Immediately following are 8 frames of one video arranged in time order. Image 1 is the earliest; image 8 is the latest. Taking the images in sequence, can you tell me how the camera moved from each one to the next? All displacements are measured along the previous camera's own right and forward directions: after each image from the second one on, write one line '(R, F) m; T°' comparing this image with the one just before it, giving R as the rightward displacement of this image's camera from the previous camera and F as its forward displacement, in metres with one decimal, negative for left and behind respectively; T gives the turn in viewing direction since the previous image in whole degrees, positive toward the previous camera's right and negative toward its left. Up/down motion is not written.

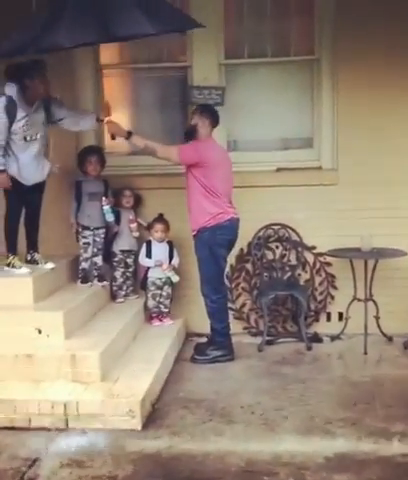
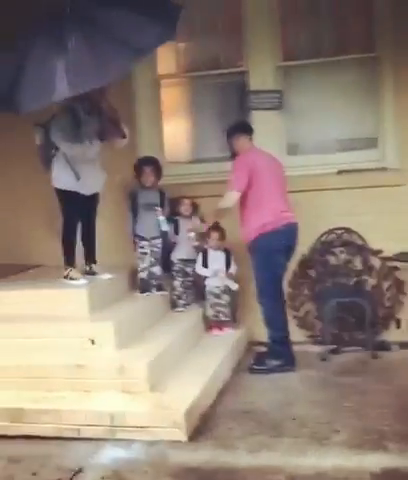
(-0.4, +0.2) m; -2°
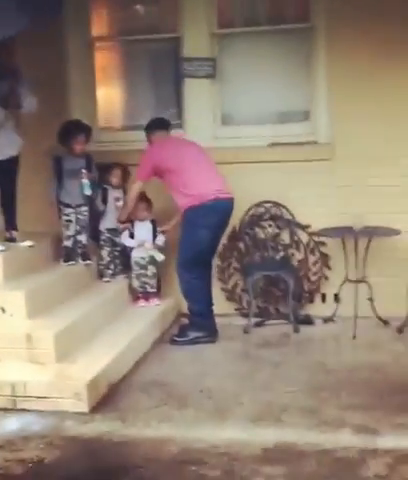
(+0.3, +0.1) m; +3°
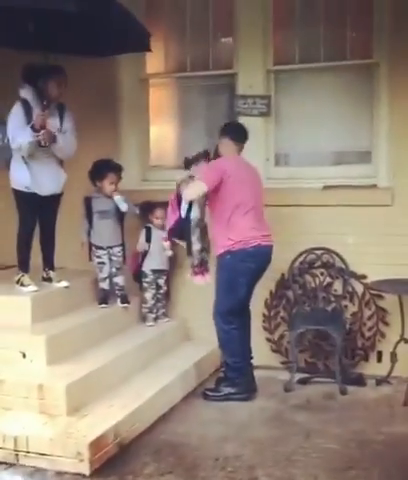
(+0.4, +0.3) m; -9°
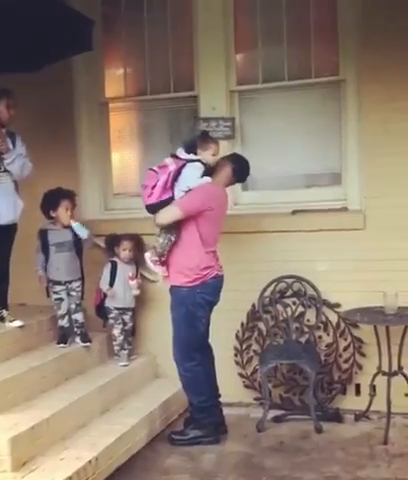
(+0.2, +0.3) m; +1°
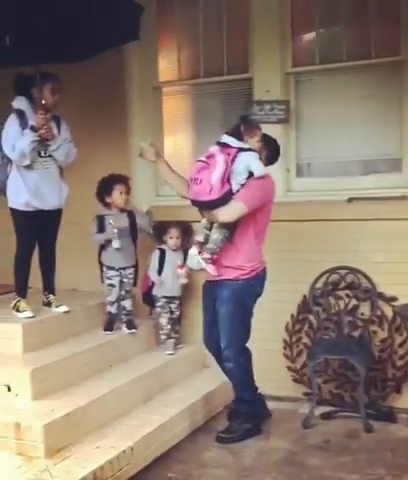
(+0.2, +0.2) m; -6°
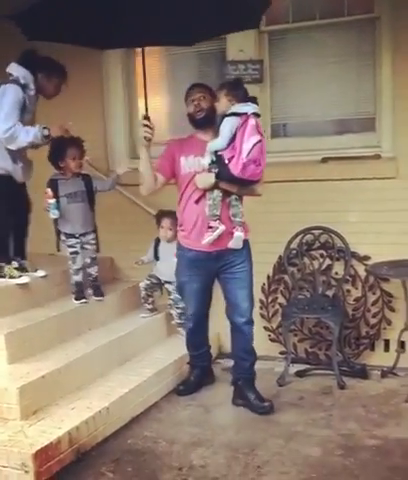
(+0.1, 0.0) m; +1°
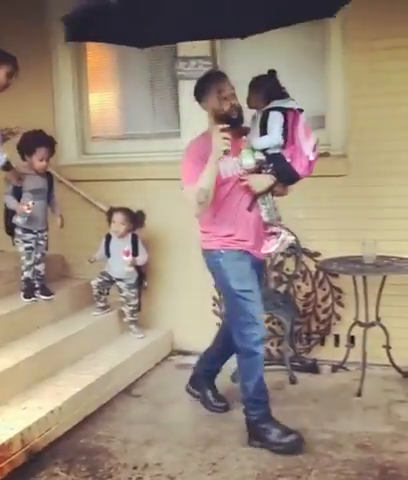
(0.0, 0.0) m; +4°
